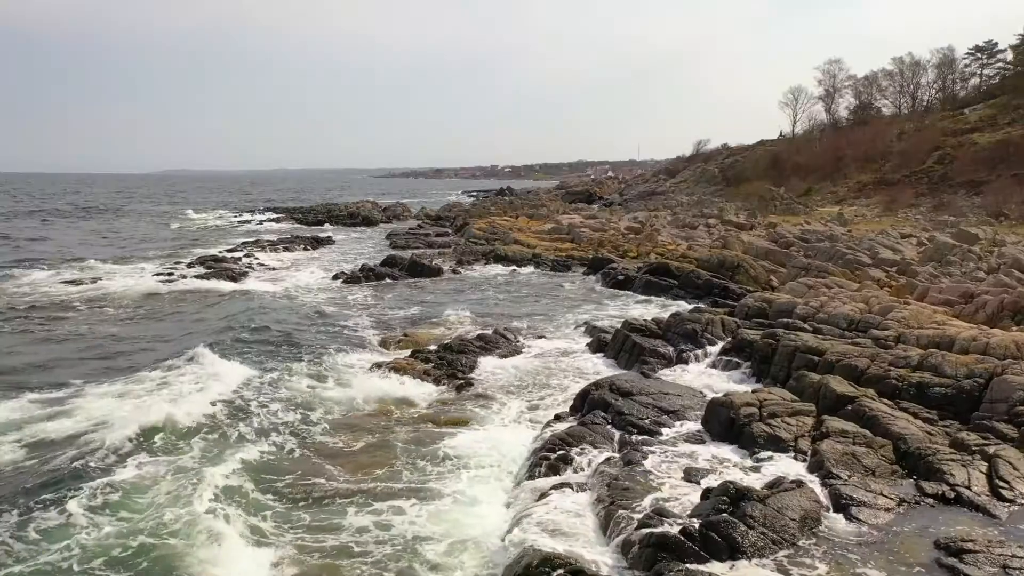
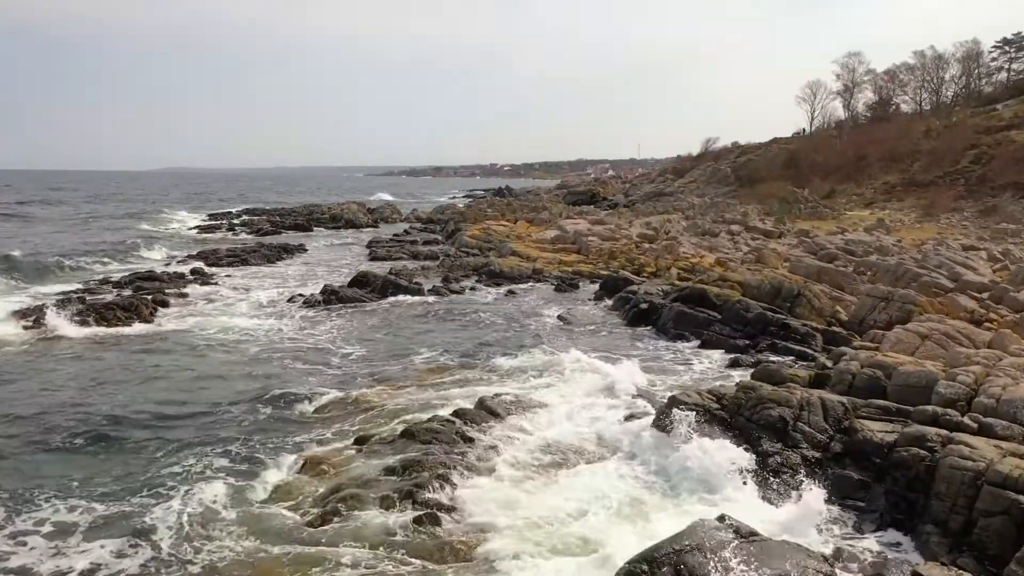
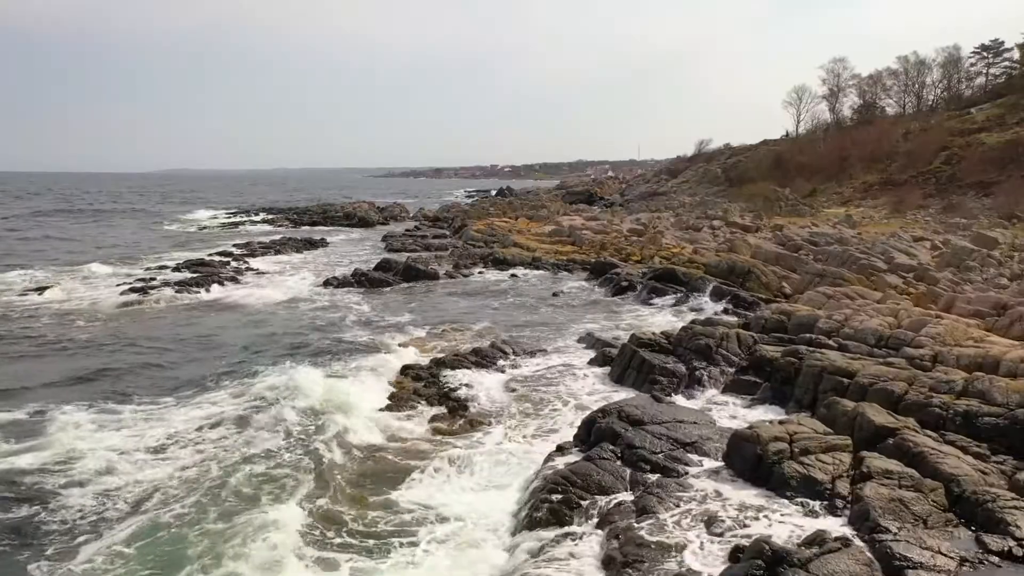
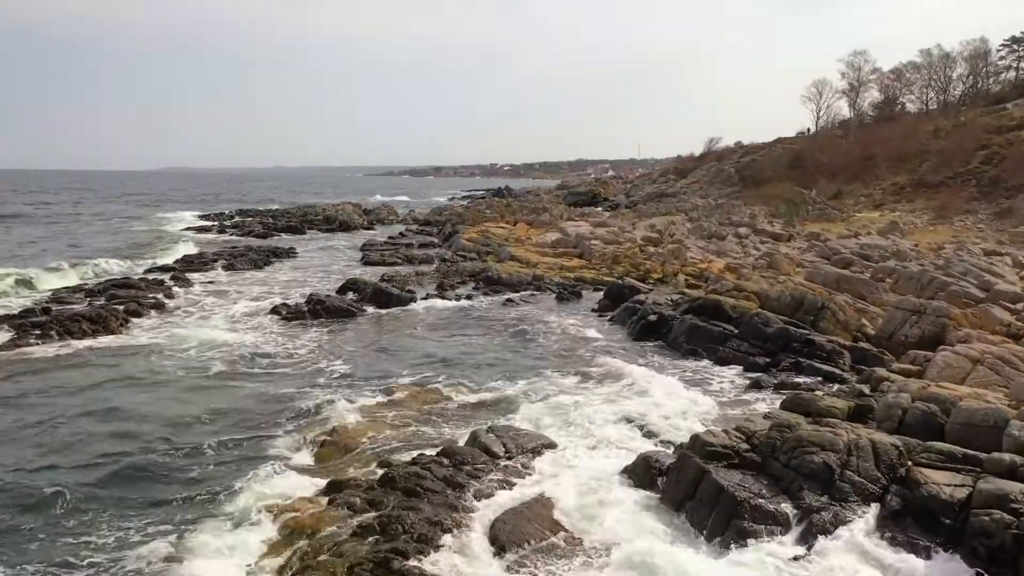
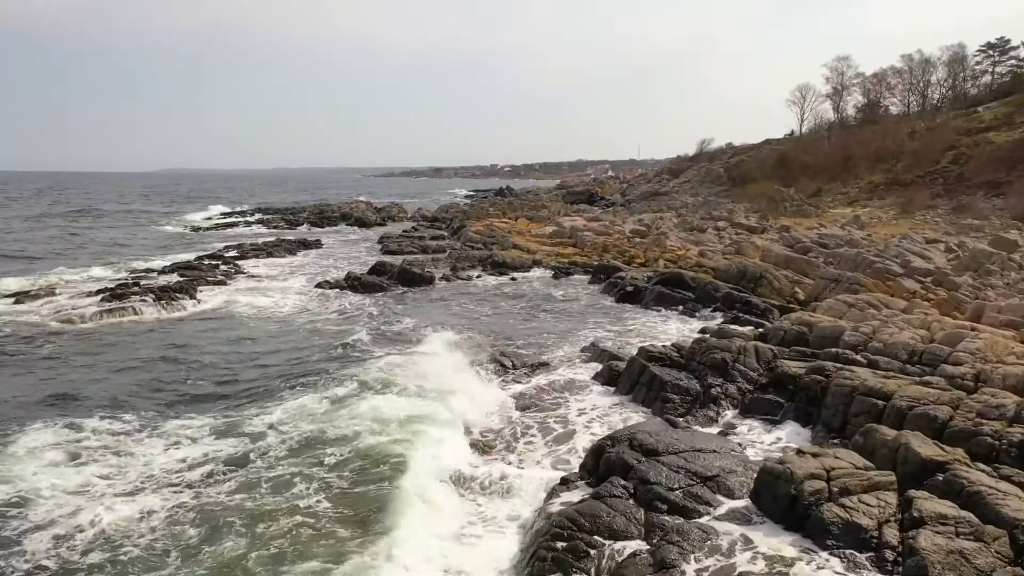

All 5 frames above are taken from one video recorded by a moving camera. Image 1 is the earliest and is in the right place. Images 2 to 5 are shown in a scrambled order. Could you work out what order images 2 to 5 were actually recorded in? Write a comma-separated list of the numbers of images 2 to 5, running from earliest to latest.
3, 5, 2, 4
